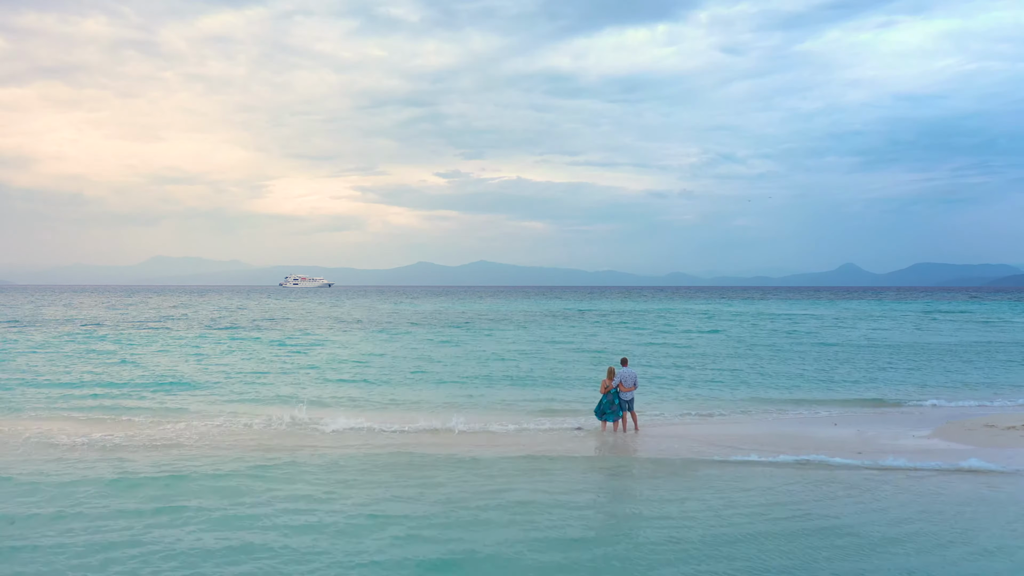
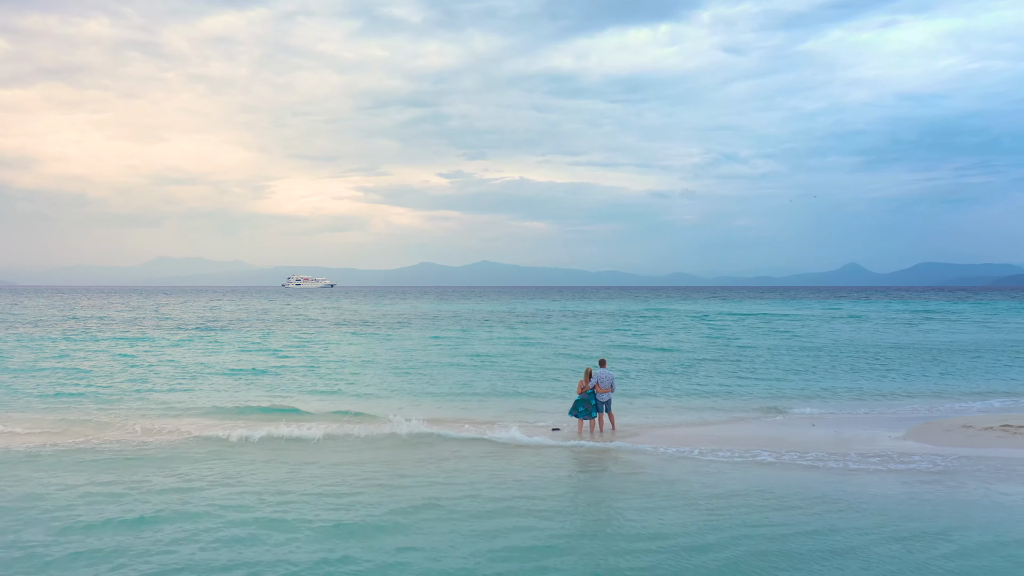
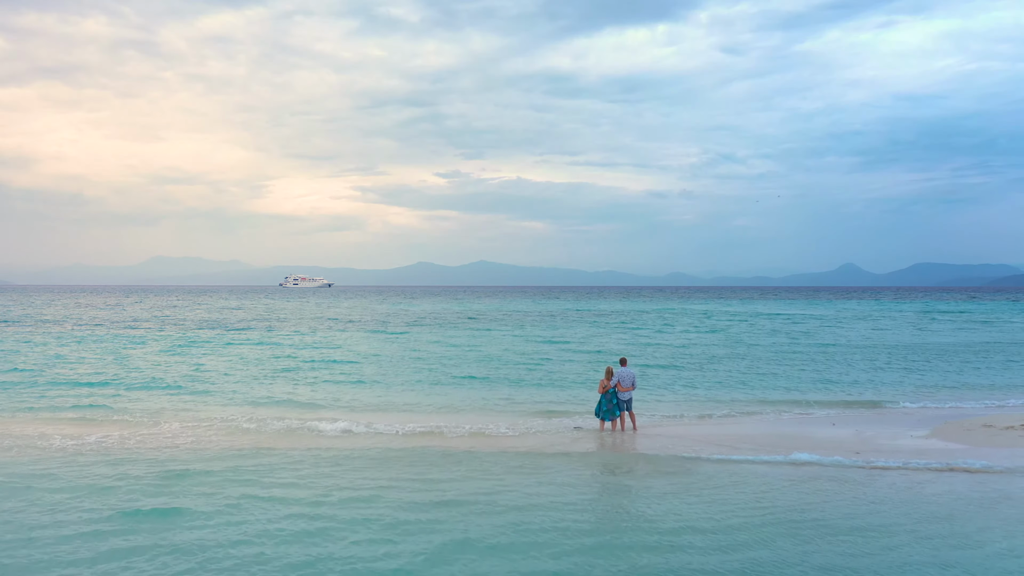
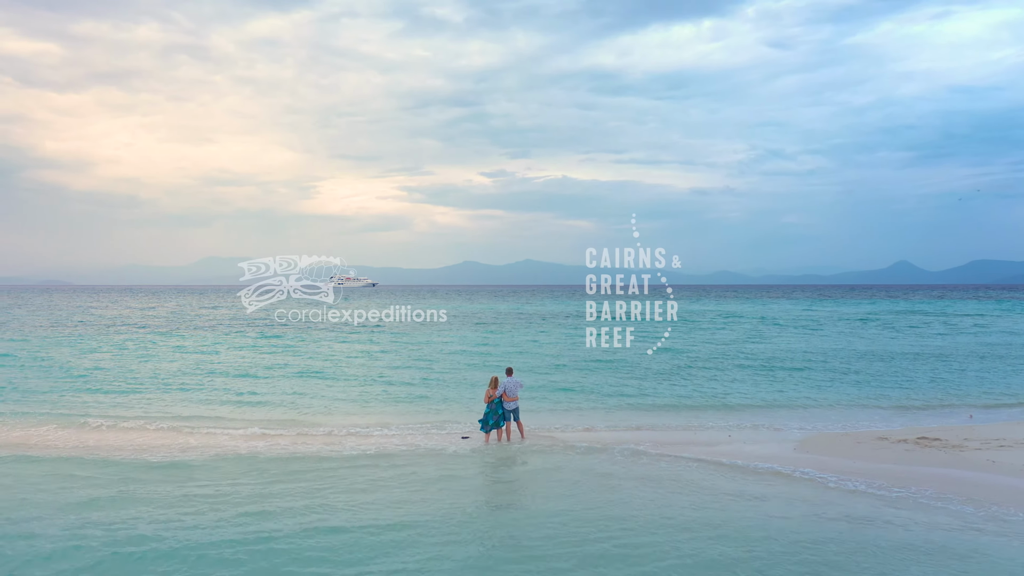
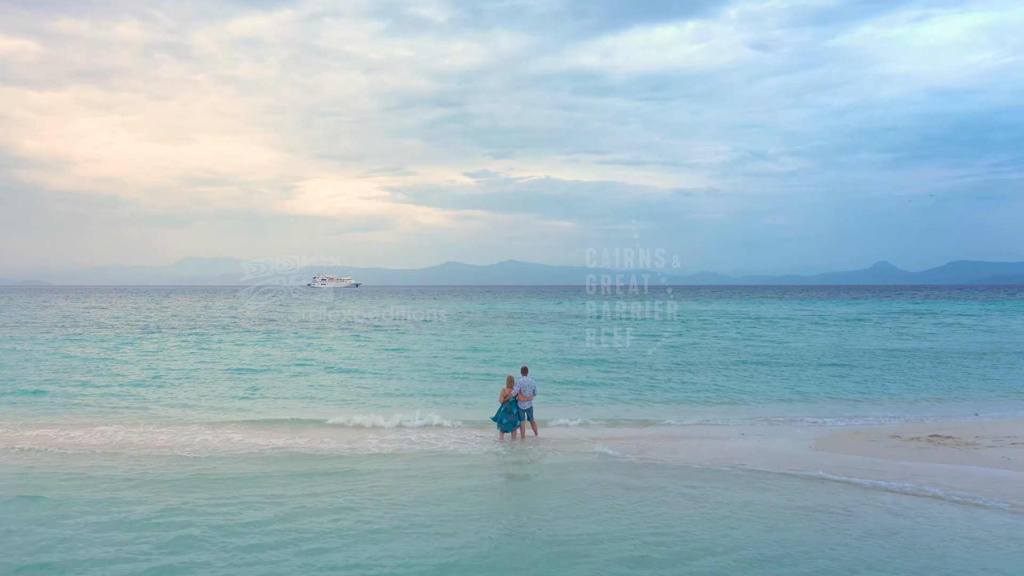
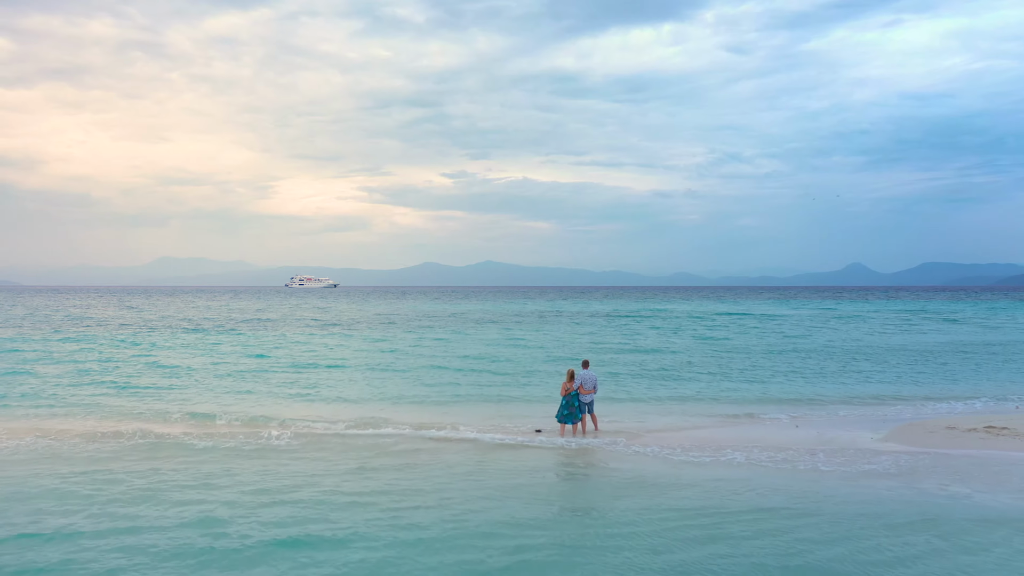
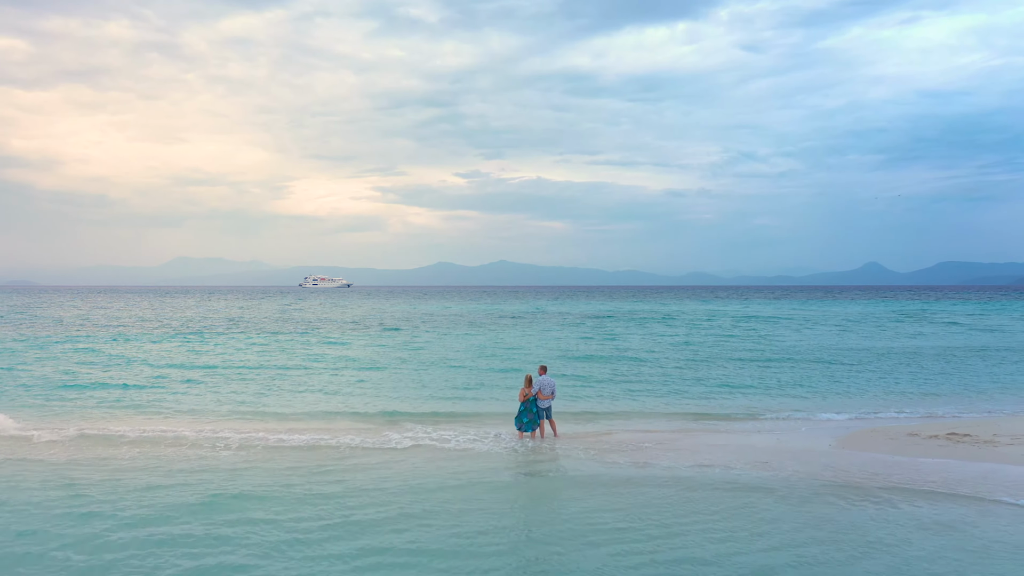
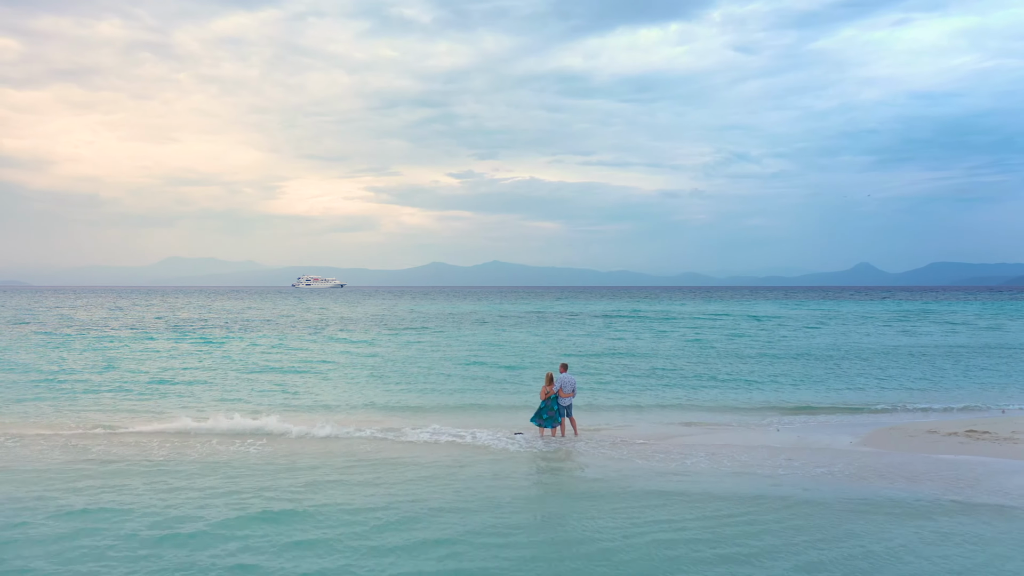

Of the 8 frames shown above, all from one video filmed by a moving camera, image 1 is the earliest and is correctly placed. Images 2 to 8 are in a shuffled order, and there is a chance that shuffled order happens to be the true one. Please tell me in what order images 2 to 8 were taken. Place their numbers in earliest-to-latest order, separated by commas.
3, 2, 6, 8, 7, 5, 4
